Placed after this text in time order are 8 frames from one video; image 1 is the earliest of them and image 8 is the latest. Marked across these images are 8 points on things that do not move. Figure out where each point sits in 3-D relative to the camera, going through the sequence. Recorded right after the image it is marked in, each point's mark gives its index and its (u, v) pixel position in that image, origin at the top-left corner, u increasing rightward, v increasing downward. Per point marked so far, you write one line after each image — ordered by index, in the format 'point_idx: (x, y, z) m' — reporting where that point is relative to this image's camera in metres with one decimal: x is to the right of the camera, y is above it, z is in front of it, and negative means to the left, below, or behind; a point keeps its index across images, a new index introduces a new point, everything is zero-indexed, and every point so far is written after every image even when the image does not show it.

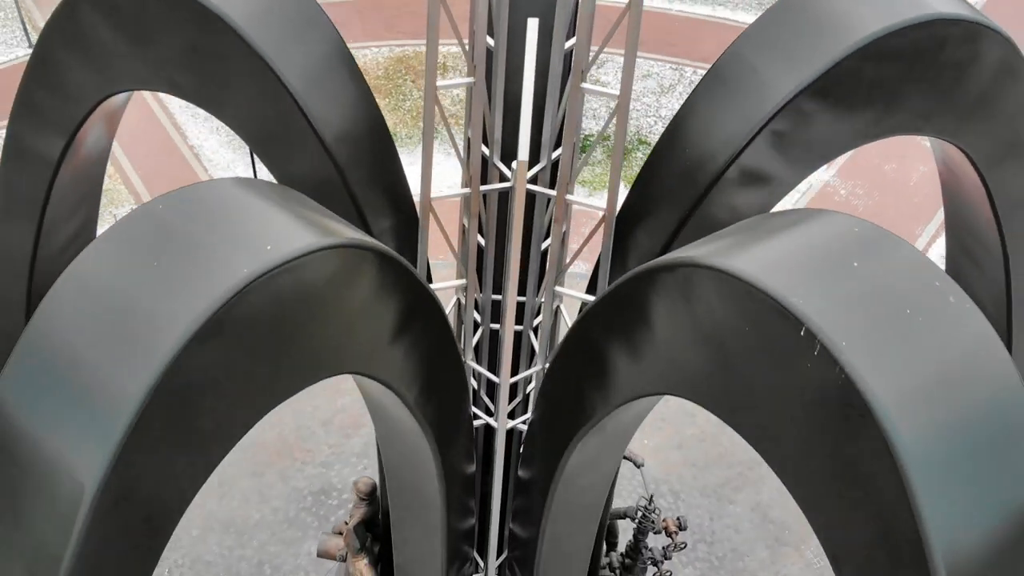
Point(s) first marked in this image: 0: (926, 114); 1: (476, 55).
0: (+2.4, +1.1, +4.8) m
1: (-0.2, +1.4, +4.4) m
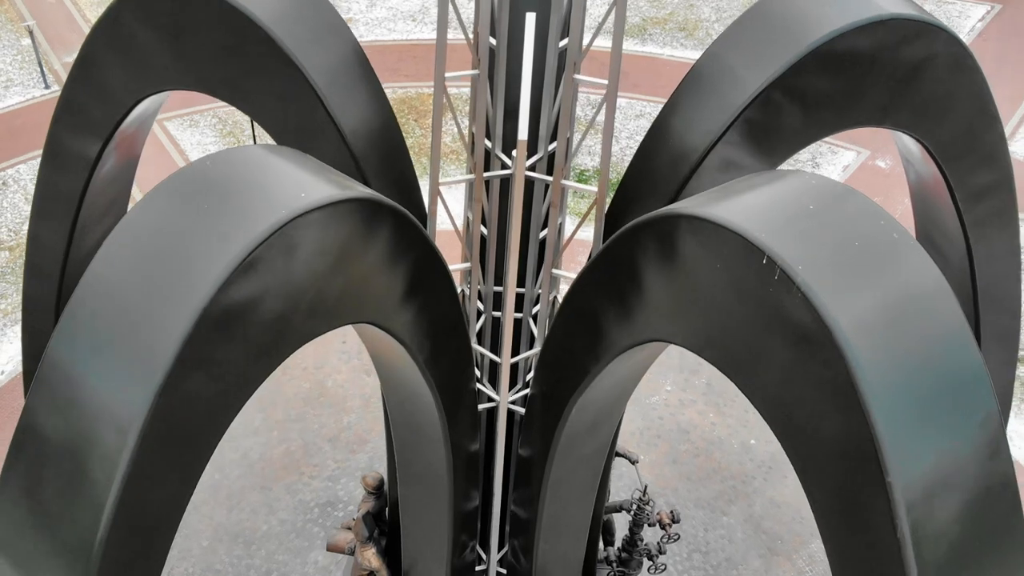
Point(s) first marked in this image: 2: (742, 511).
0: (+2.5, +1.2, +5.4) m
1: (-0.2, +1.5, +4.9) m
2: (+3.2, -3.1, +11.5) m
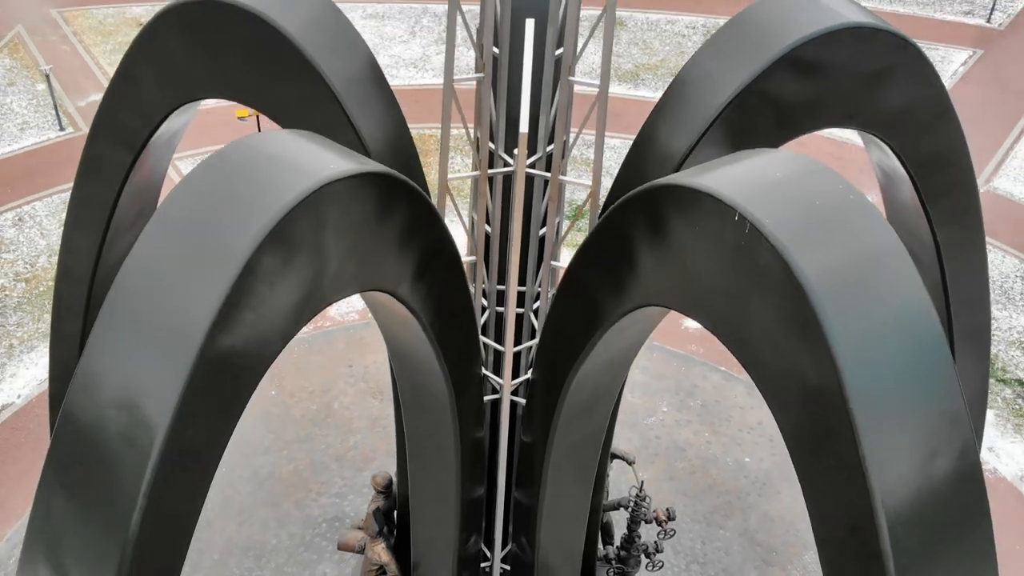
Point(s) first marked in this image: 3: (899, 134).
0: (+2.5, +1.3, +6.0) m
1: (-0.2, +1.6, +5.5) m
2: (+3.2, -3.4, +11.8) m
3: (+3.0, +1.2, +6.4) m
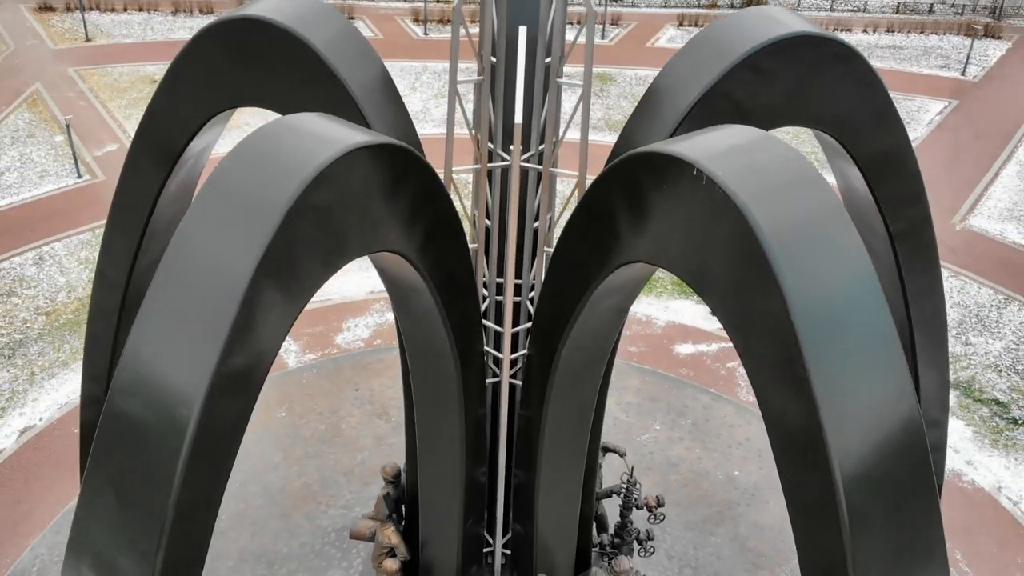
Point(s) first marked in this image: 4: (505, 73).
0: (+2.4, +1.5, +6.9) m
1: (-0.2, +1.8, +6.4) m
2: (+3.2, -3.6, +12.3) m
3: (+3.0, +1.4, +7.2) m
4: (-0.1, +1.8, +6.6) m
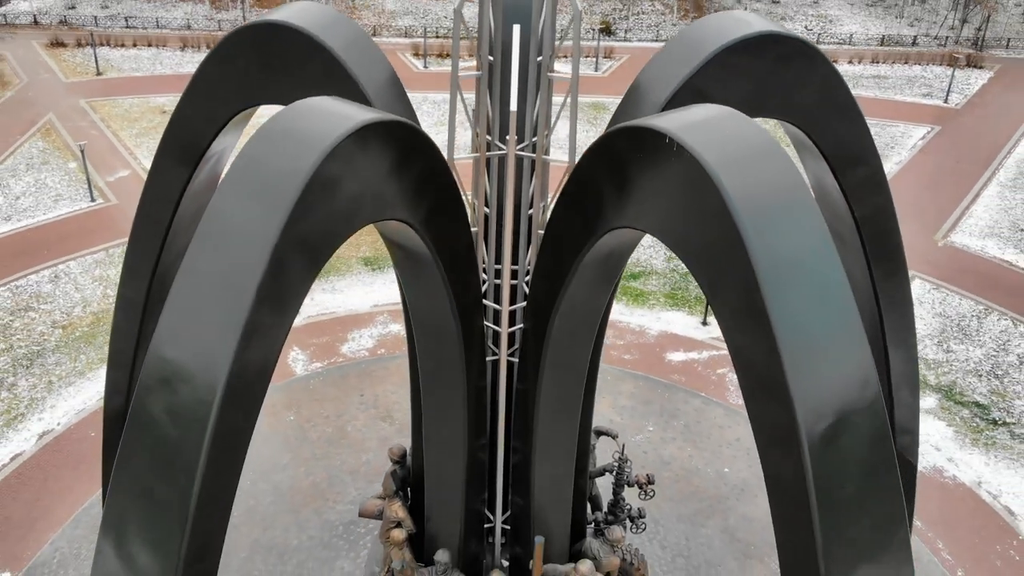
0: (+2.4, +1.7, +7.6) m
1: (-0.2, +2.0, +7.2) m
2: (+3.2, -3.7, +12.8) m
3: (+2.9, +1.6, +8.0) m
4: (-0.1, +2.0, +7.4) m
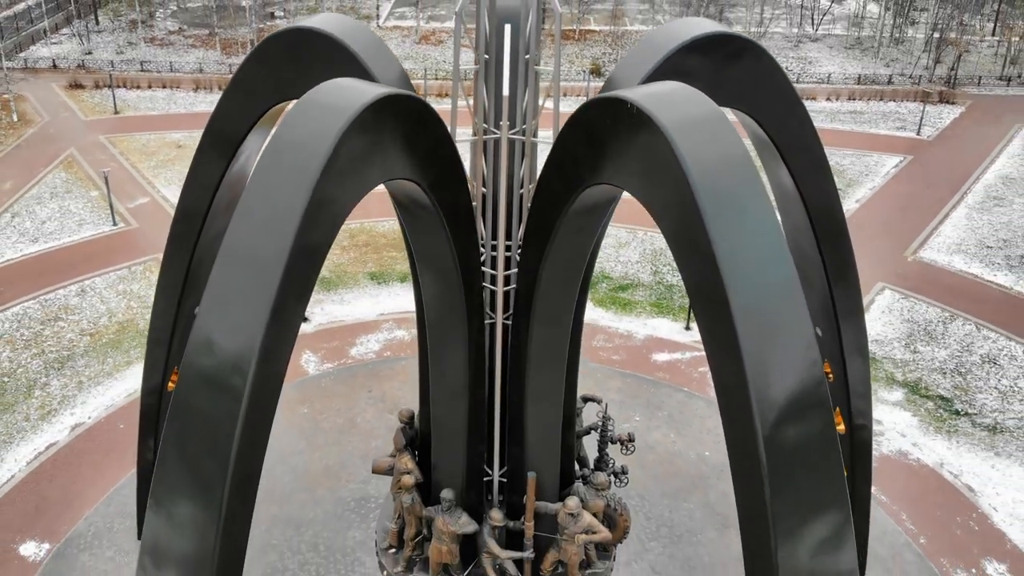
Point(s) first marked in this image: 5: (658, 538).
0: (+2.3, +2.1, +9.1) m
1: (-0.3, +2.4, +8.7) m
2: (+3.2, -3.5, +13.9) m
3: (+2.9, +1.9, +9.4) m
4: (-0.2, +2.4, +8.9) m
5: (+2.3, -4.0, +13.2) m
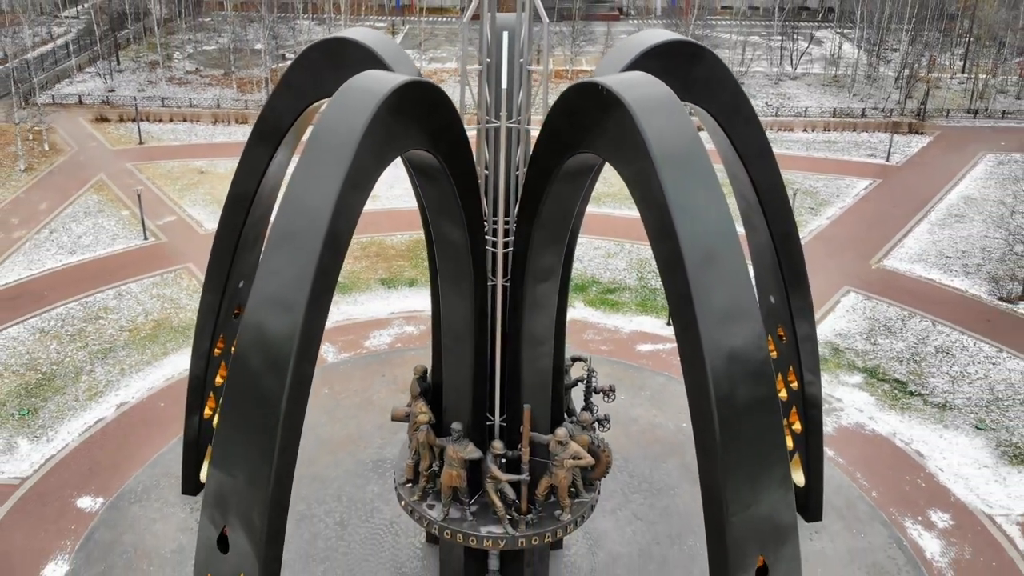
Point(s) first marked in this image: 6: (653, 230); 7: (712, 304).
0: (+2.3, +2.6, +11.2) m
1: (-0.4, +2.9, +10.8) m
2: (+3.2, -3.3, +15.7) m
3: (+2.8, +2.5, +11.5) m
4: (-0.2, +2.9, +11.0) m
5: (+2.3, -3.7, +15.0) m
6: (+1.5, +0.6, +8.9) m
7: (+2.0, -0.2, +8.3) m
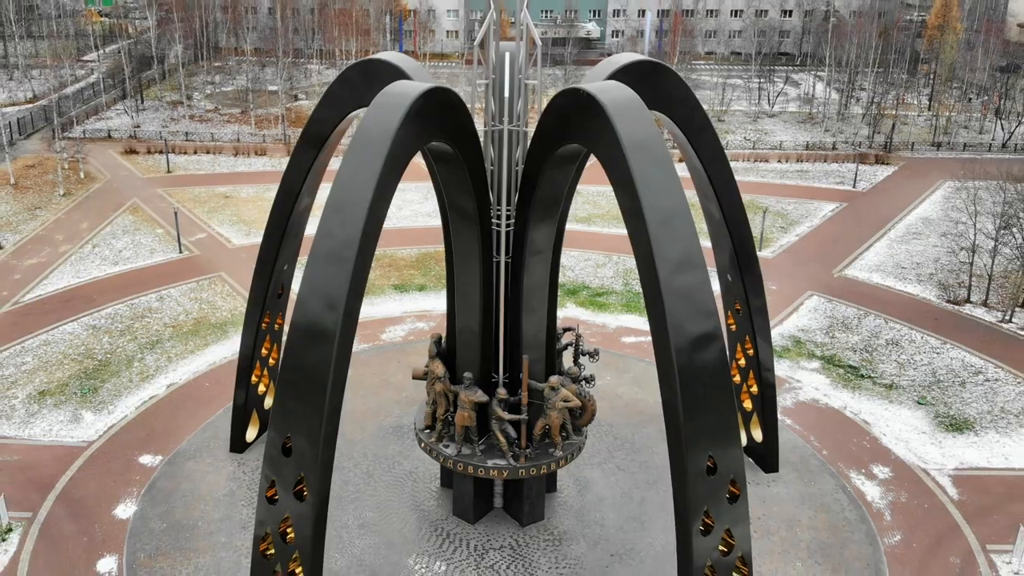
0: (+2.3, +3.1, +14.0) m
1: (-0.3, +3.4, +13.6) m
2: (+3.2, -3.0, +18.2) m
3: (+2.8, +2.9, +14.4) m
4: (-0.2, +3.4, +13.8) m
5: (+2.3, -3.4, +17.4) m
6: (+1.5, +1.2, +11.7) m
7: (+2.1, +0.5, +11.0) m
